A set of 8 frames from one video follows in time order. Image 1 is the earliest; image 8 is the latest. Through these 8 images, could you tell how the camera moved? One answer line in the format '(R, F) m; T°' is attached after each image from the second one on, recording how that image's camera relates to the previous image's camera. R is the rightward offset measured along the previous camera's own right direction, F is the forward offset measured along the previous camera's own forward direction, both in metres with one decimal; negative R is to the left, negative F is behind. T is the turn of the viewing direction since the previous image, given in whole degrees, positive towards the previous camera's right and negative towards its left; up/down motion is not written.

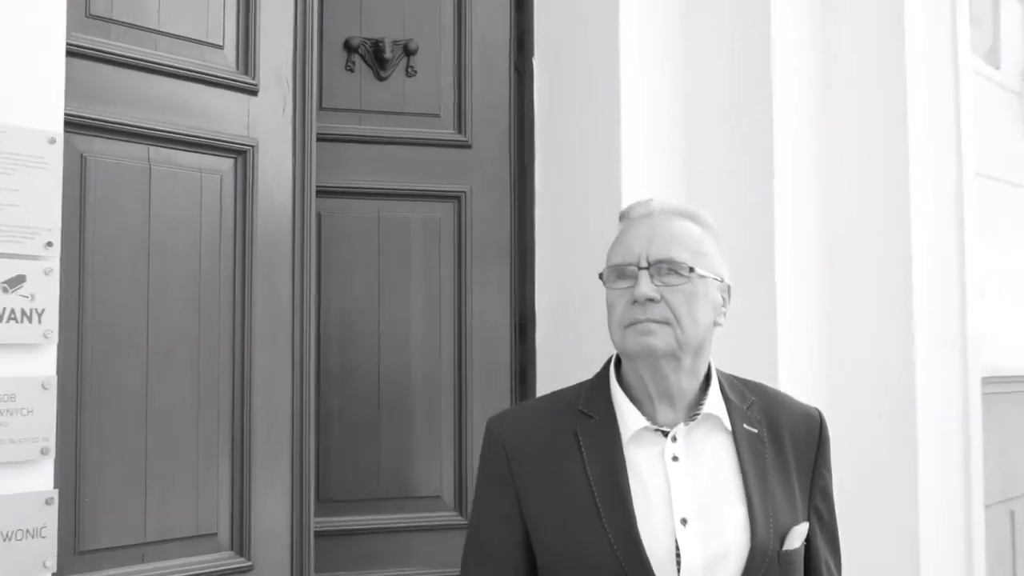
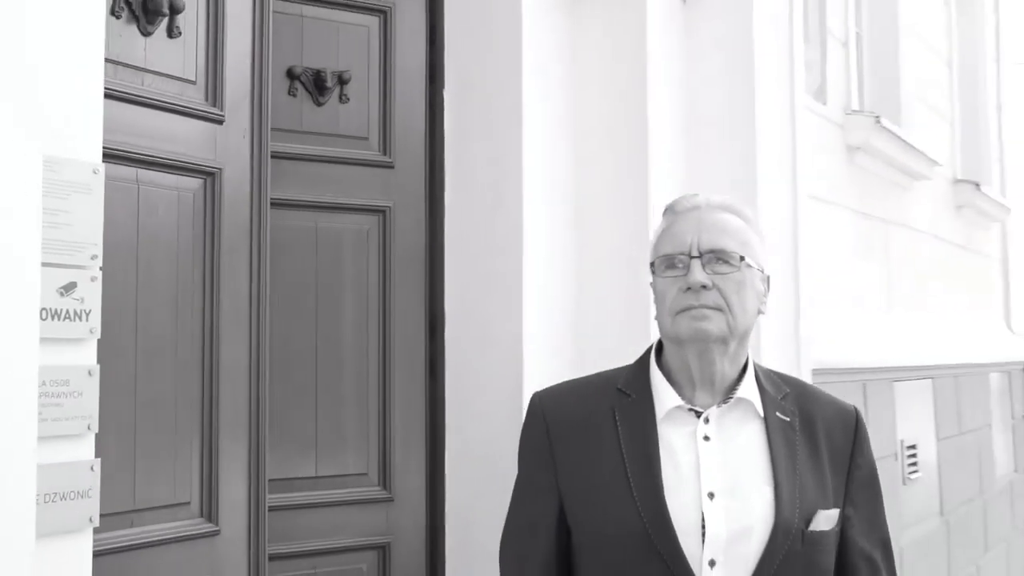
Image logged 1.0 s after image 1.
(-0.2, -0.4) m; +8°
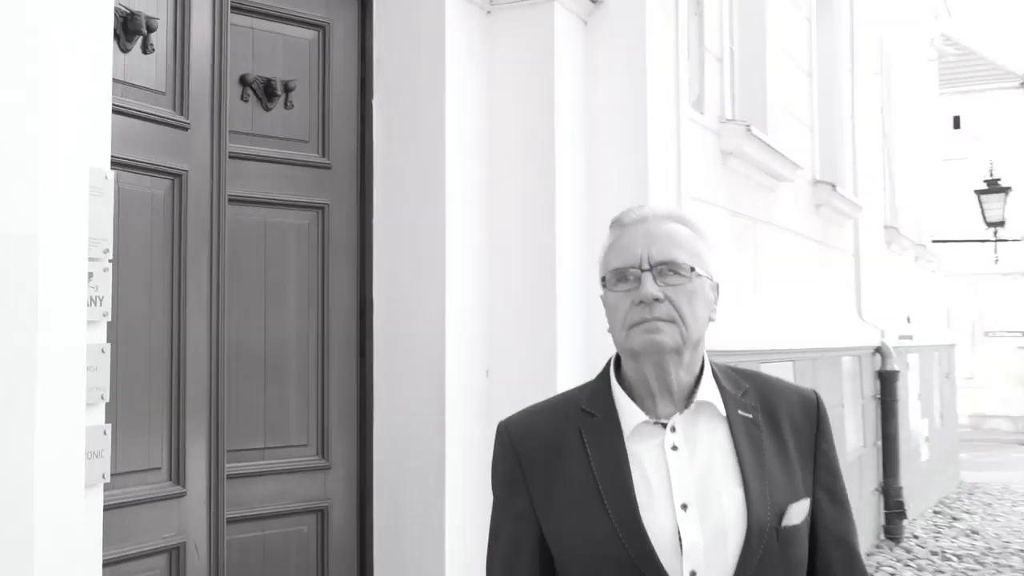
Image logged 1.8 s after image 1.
(-0.2, -0.4) m; +7°
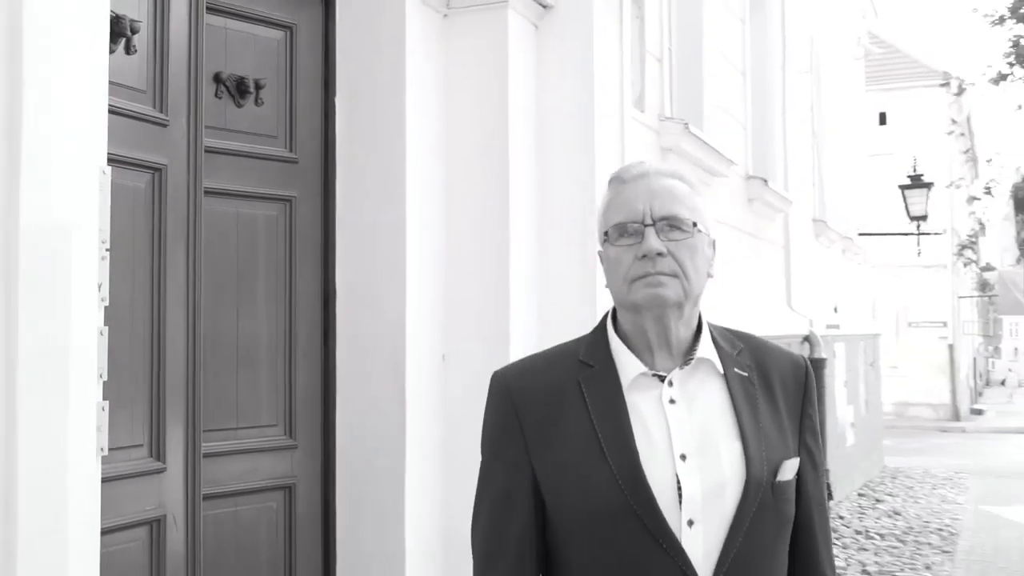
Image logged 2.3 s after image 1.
(-0.1, -0.2) m; +3°
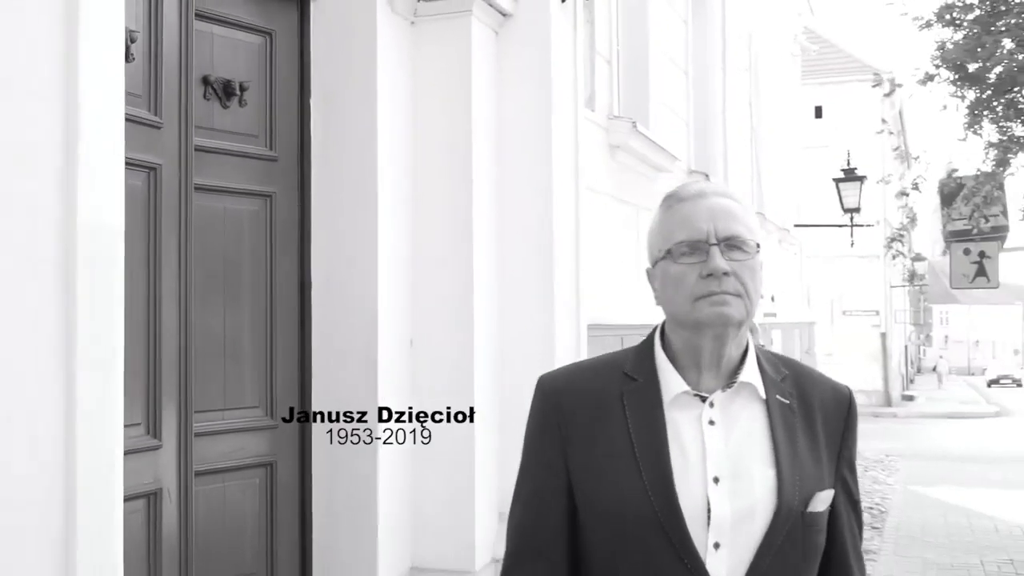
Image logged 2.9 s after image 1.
(-0.1, -0.3) m; +3°
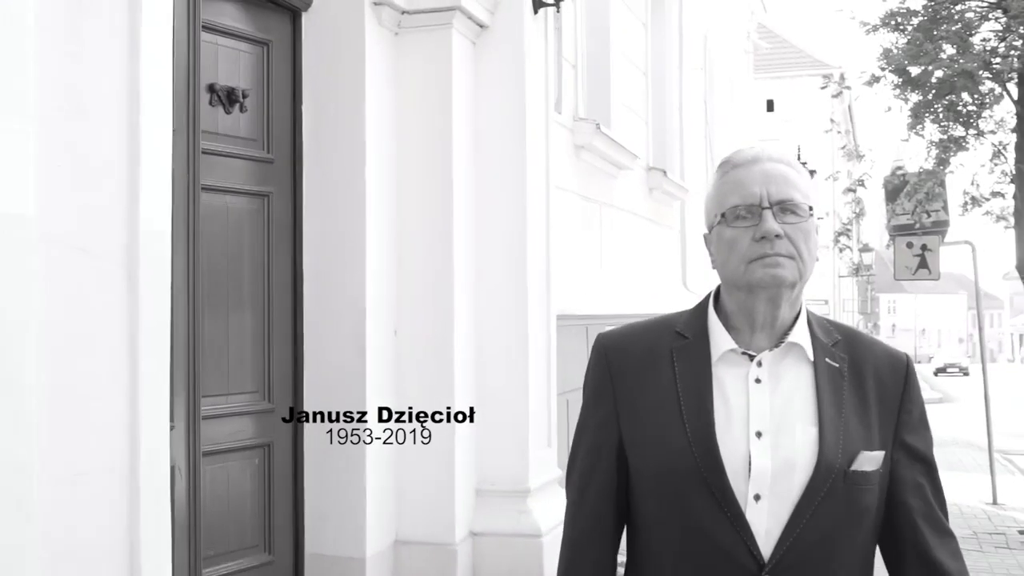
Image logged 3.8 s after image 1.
(-0.1, -0.4) m; +2°
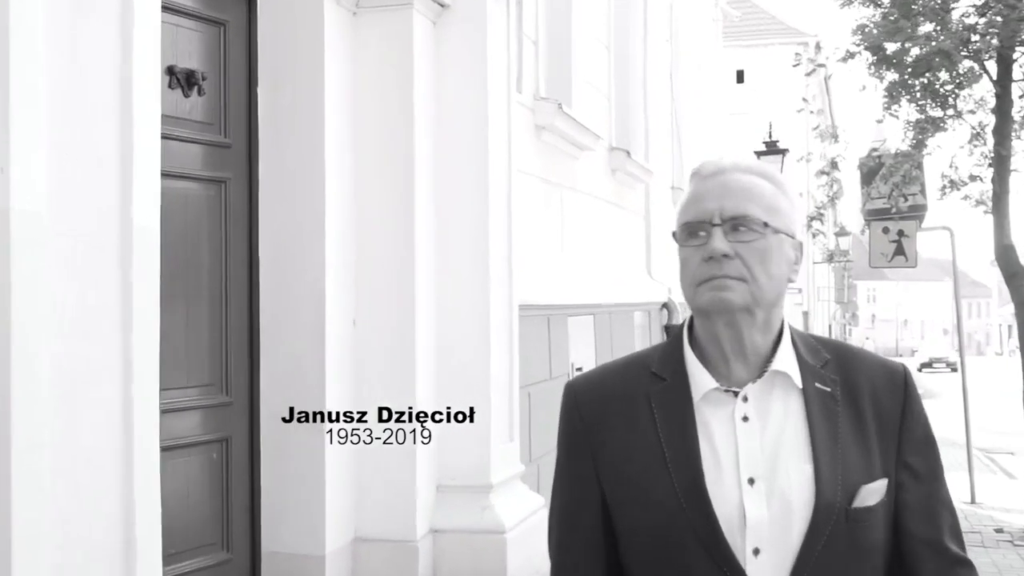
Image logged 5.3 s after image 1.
(0.0, +0.1) m; +2°
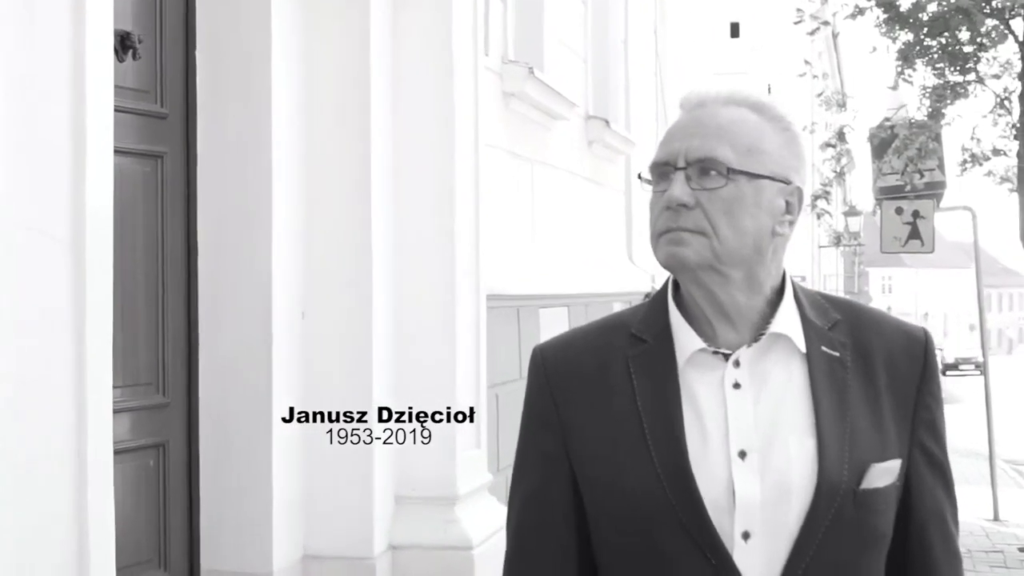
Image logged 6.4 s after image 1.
(+0.1, +0.4) m; +1°
